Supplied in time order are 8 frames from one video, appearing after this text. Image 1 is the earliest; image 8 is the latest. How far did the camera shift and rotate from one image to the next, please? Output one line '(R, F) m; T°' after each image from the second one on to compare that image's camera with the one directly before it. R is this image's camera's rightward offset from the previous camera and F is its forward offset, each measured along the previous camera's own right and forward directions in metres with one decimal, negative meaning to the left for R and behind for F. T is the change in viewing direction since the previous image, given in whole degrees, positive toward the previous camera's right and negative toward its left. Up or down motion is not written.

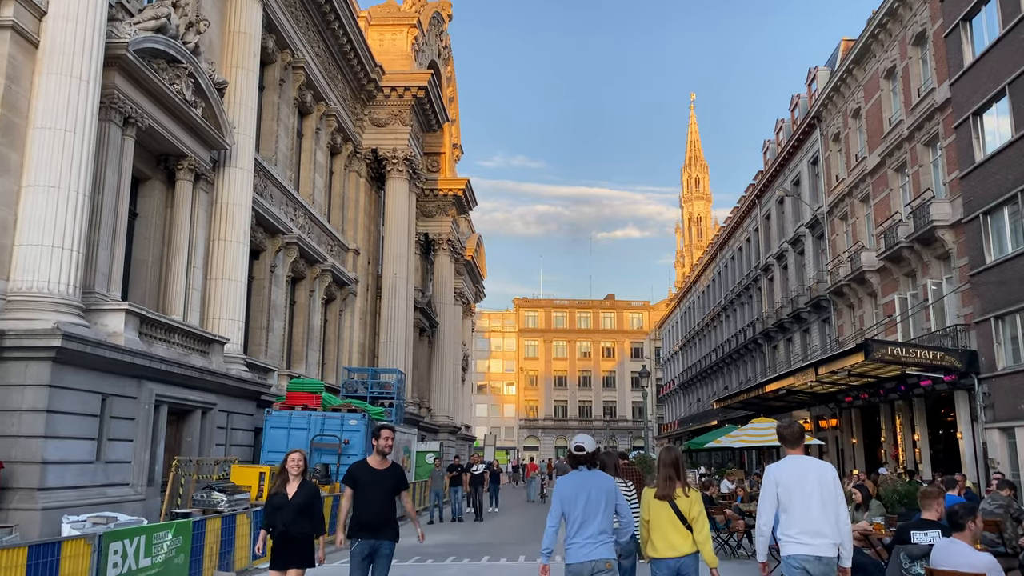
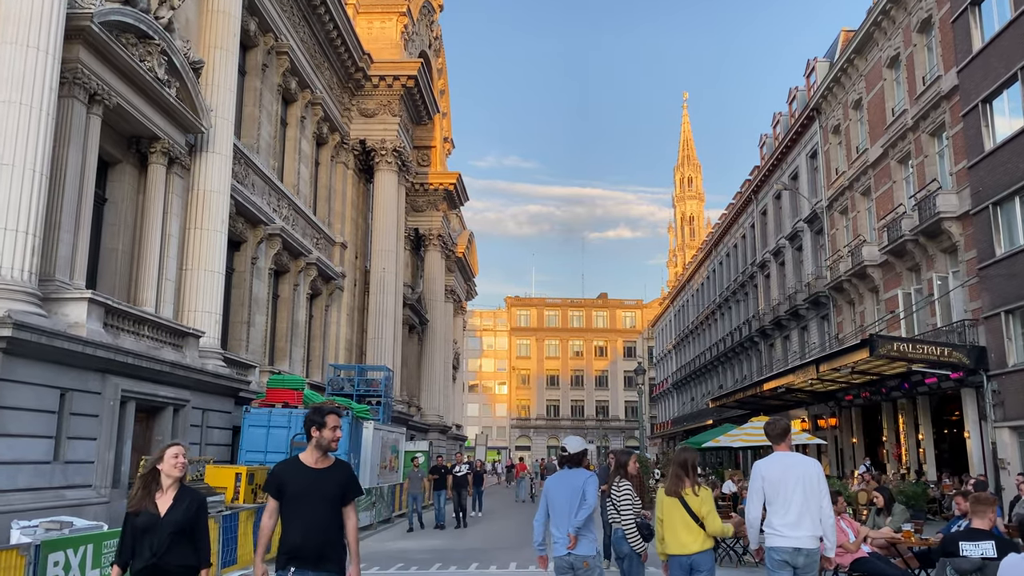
(0.0, +0.9) m; +1°
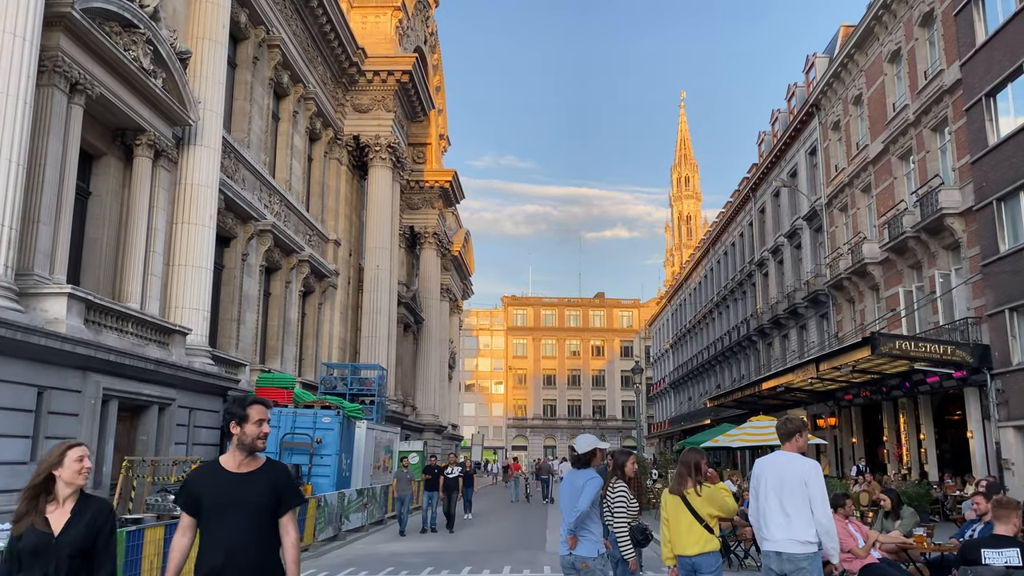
(0.0, +0.4) m; 0°
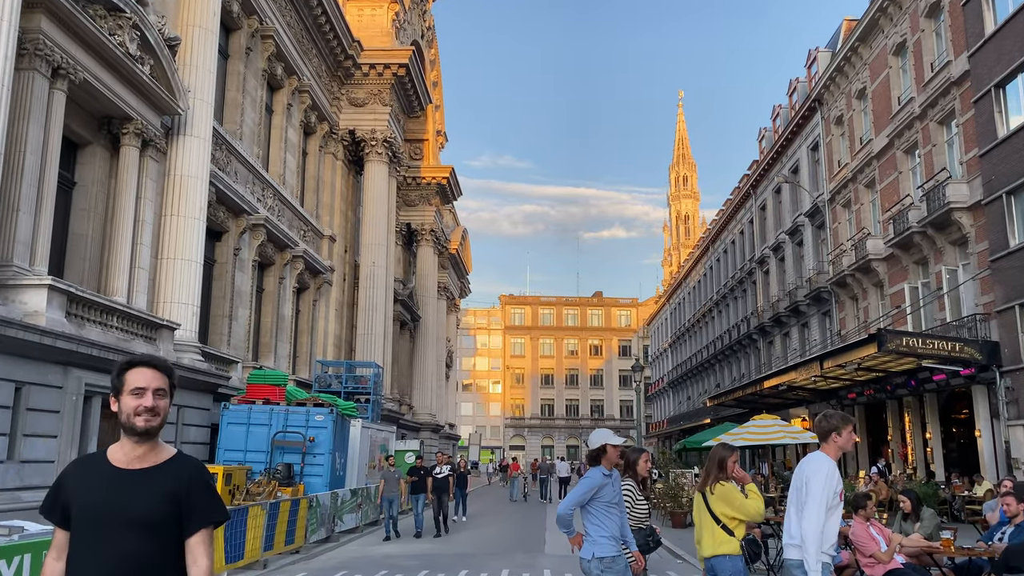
(0.0, +0.5) m; 0°
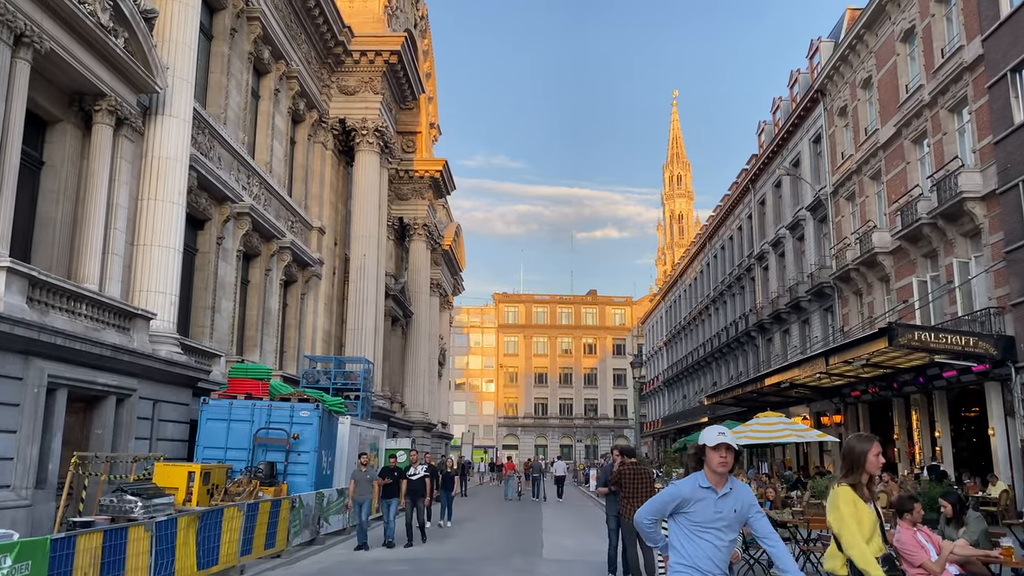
(-0.1, +0.9) m; 0°
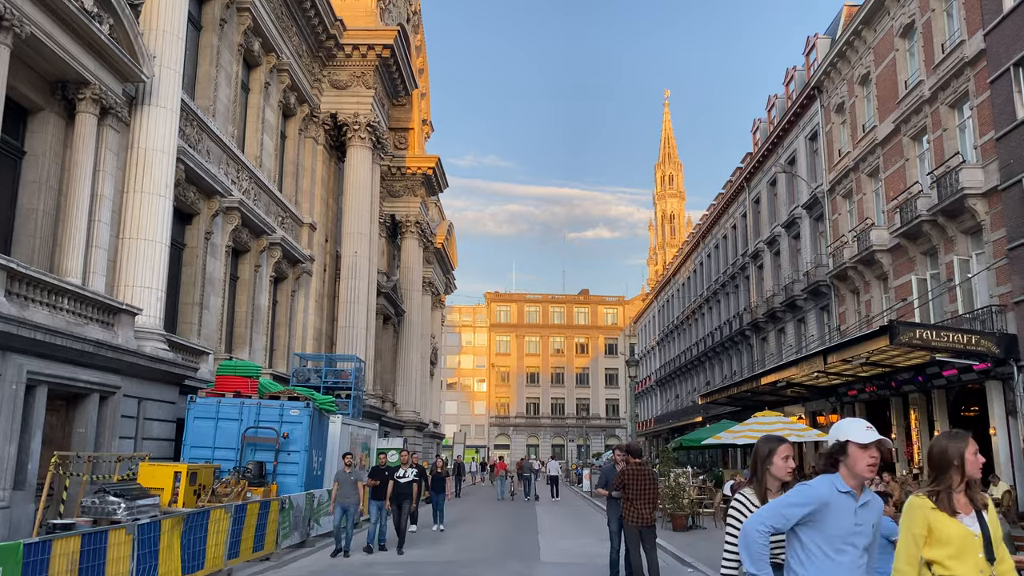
(-0.1, +0.4) m; +1°
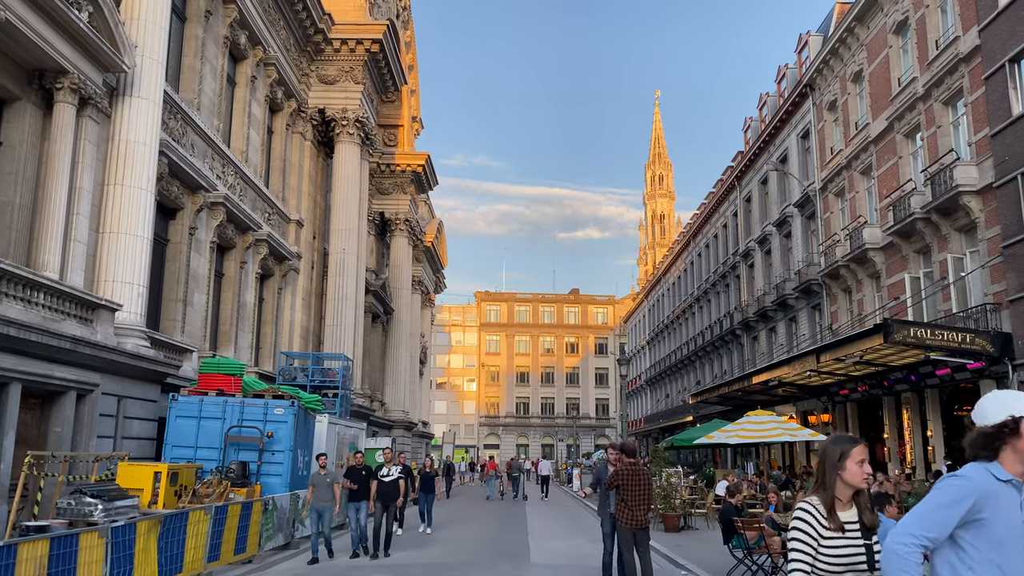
(0.0, +0.3) m; +1°
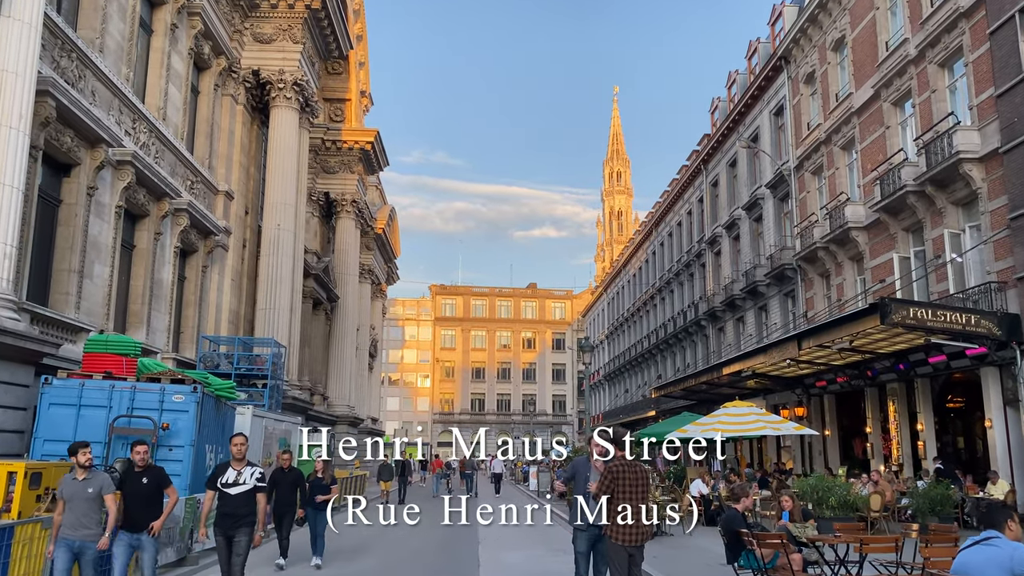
(+0.1, +2.4) m; +3°
